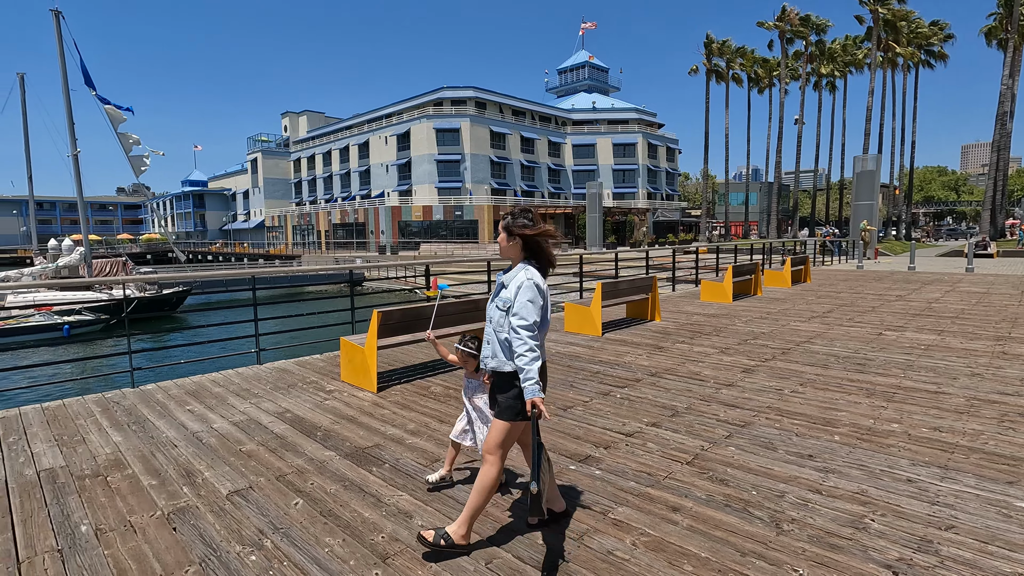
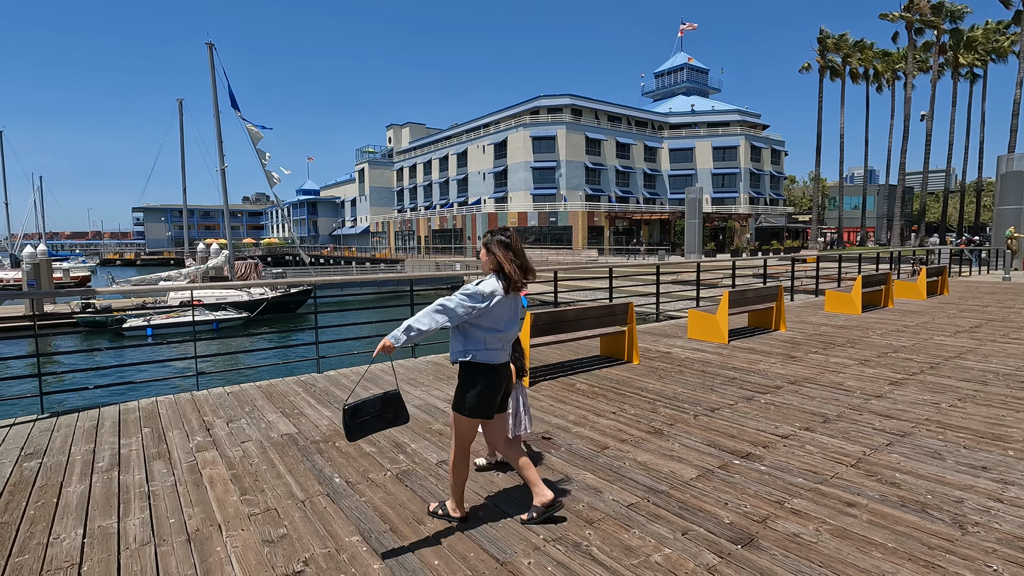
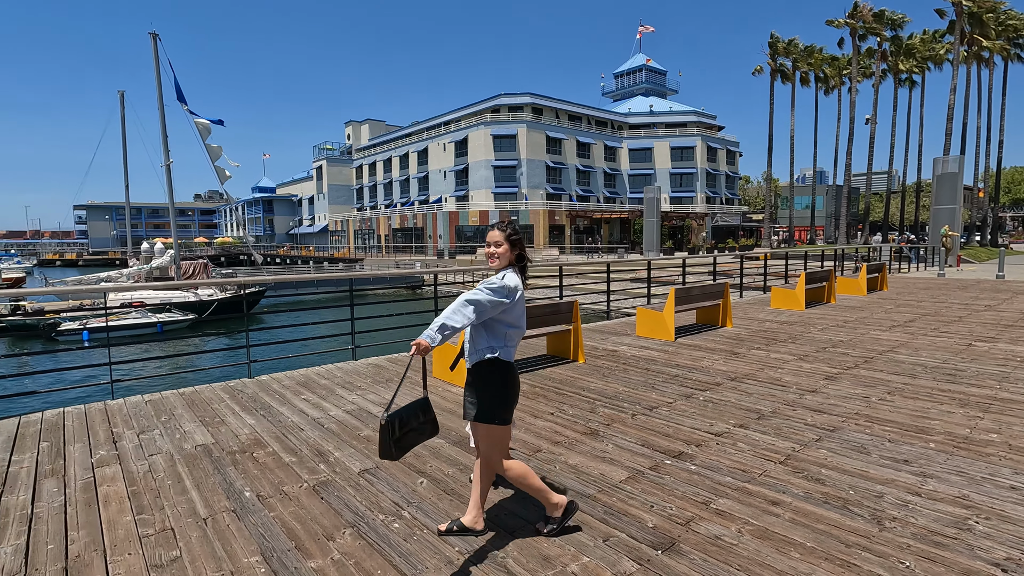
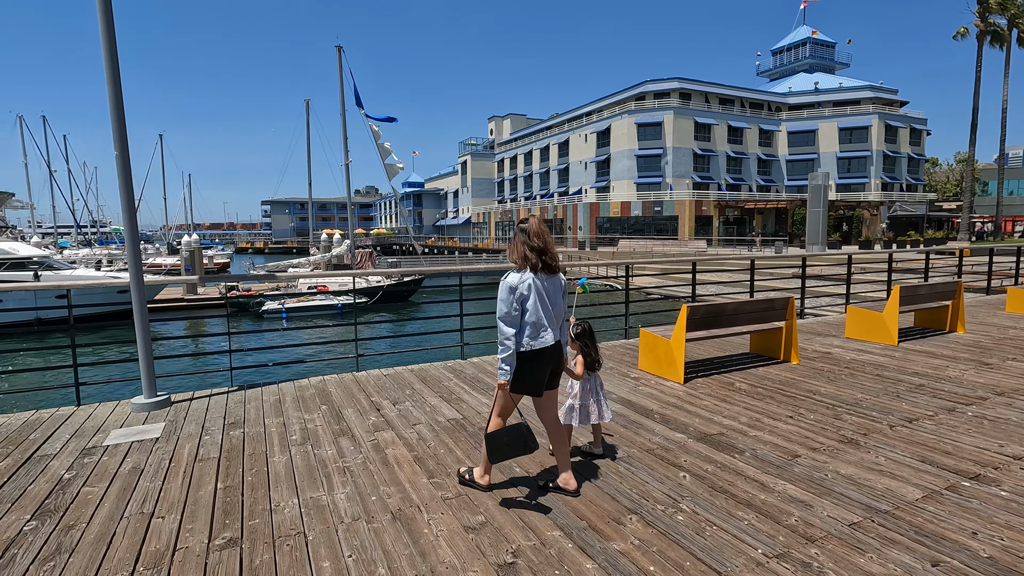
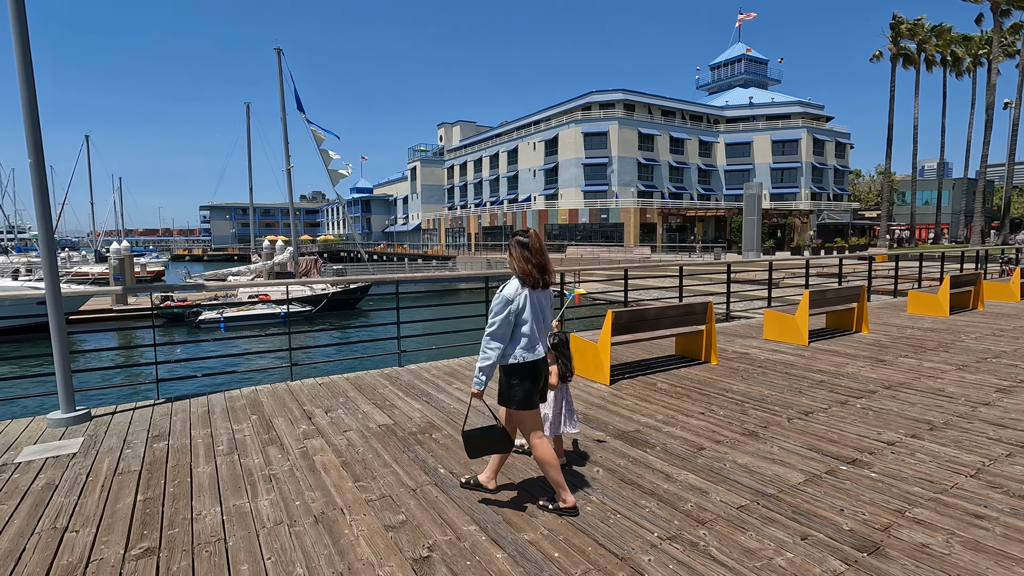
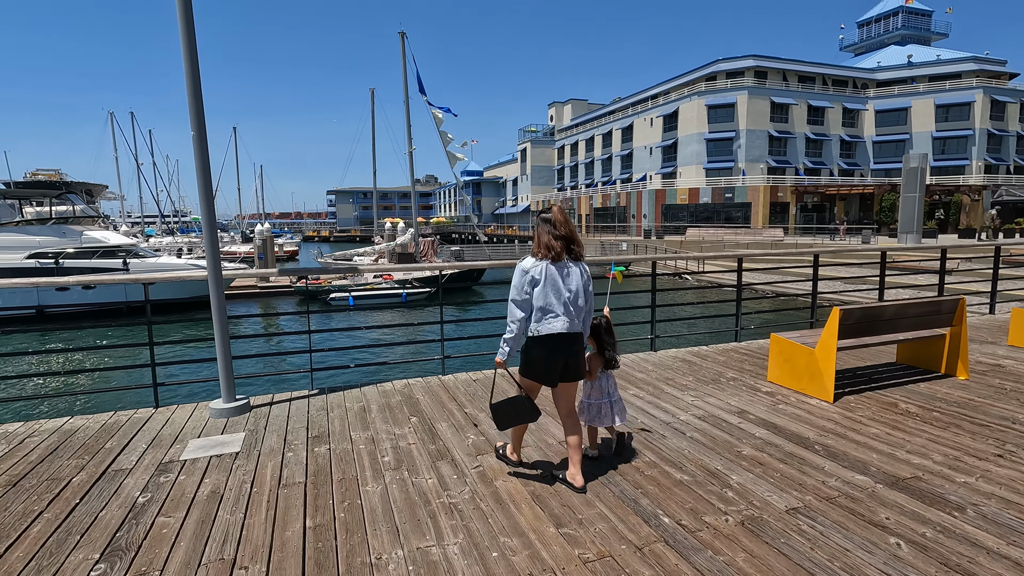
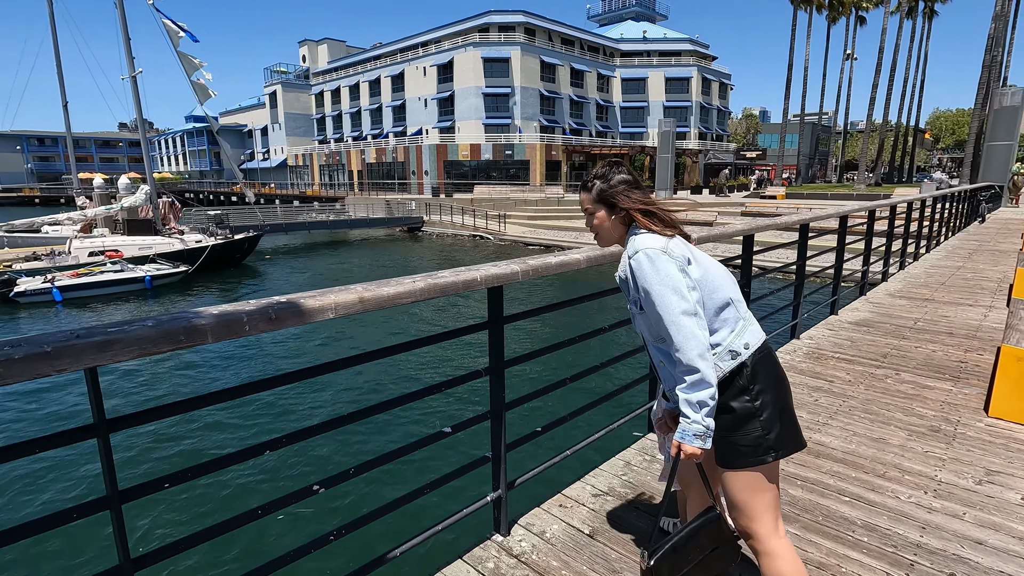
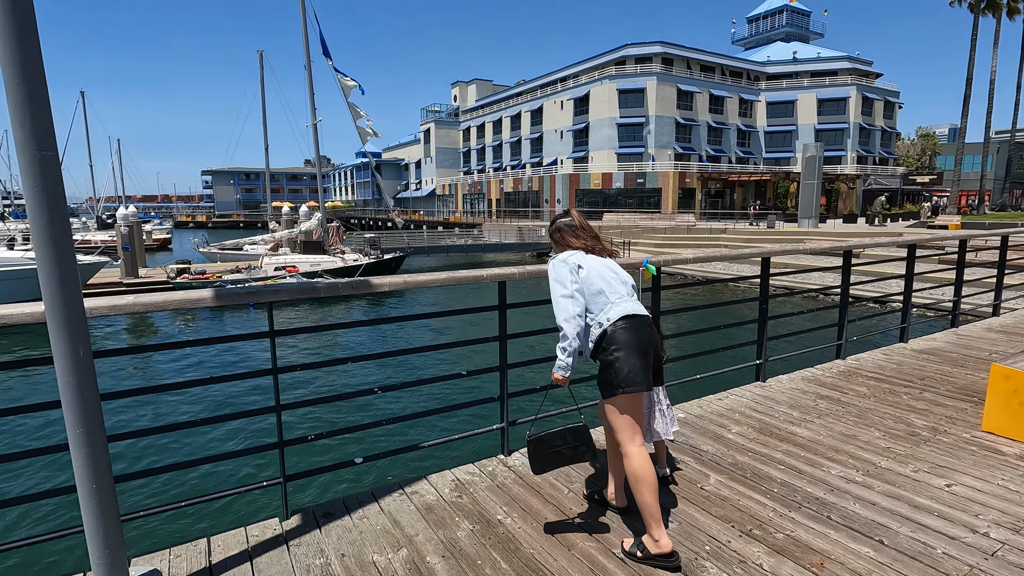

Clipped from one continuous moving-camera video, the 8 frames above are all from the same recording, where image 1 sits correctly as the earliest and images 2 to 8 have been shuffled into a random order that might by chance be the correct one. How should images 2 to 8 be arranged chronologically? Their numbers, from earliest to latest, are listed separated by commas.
3, 2, 5, 4, 6, 8, 7
